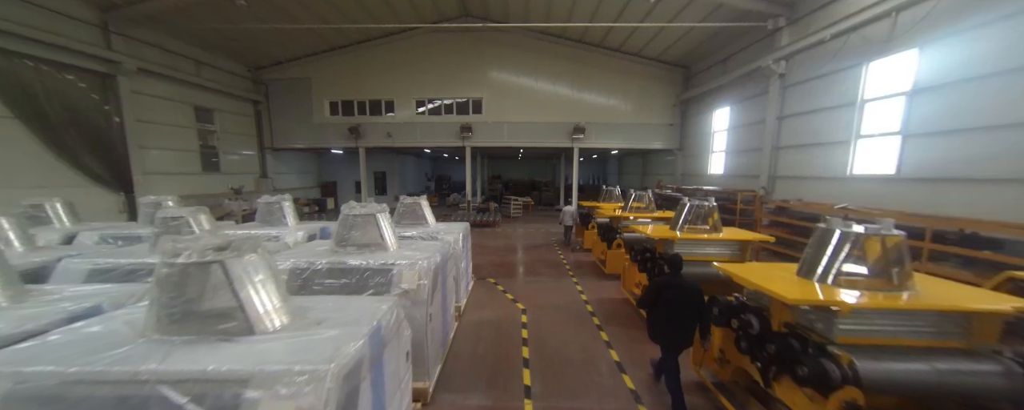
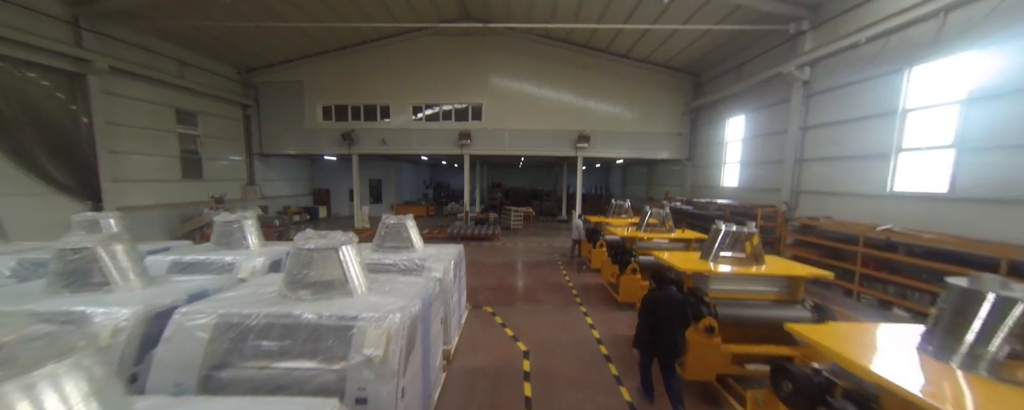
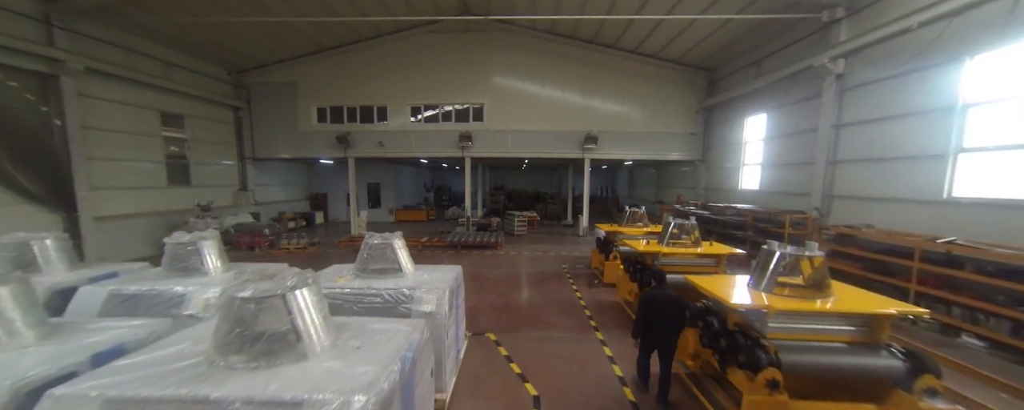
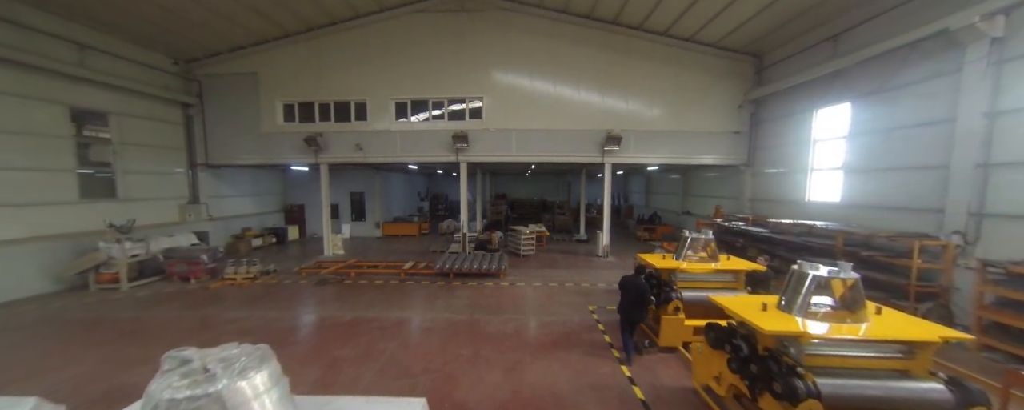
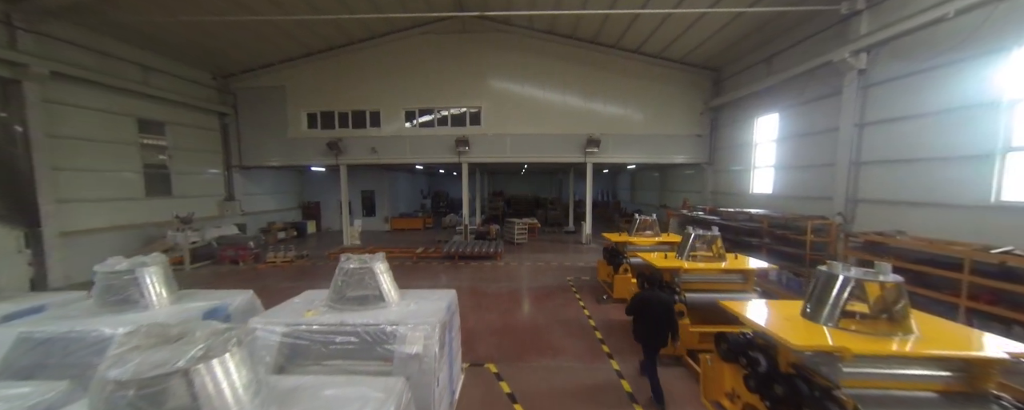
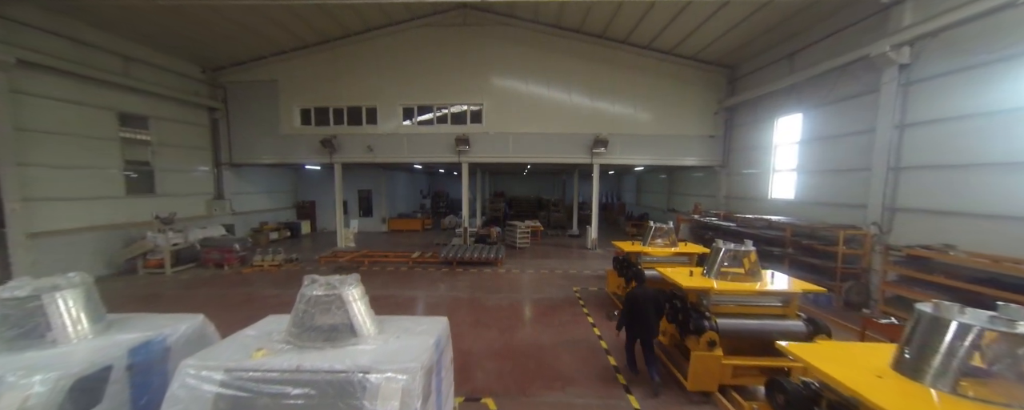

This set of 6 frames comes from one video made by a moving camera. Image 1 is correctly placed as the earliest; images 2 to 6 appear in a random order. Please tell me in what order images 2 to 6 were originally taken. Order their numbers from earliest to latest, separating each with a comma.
2, 3, 5, 6, 4
